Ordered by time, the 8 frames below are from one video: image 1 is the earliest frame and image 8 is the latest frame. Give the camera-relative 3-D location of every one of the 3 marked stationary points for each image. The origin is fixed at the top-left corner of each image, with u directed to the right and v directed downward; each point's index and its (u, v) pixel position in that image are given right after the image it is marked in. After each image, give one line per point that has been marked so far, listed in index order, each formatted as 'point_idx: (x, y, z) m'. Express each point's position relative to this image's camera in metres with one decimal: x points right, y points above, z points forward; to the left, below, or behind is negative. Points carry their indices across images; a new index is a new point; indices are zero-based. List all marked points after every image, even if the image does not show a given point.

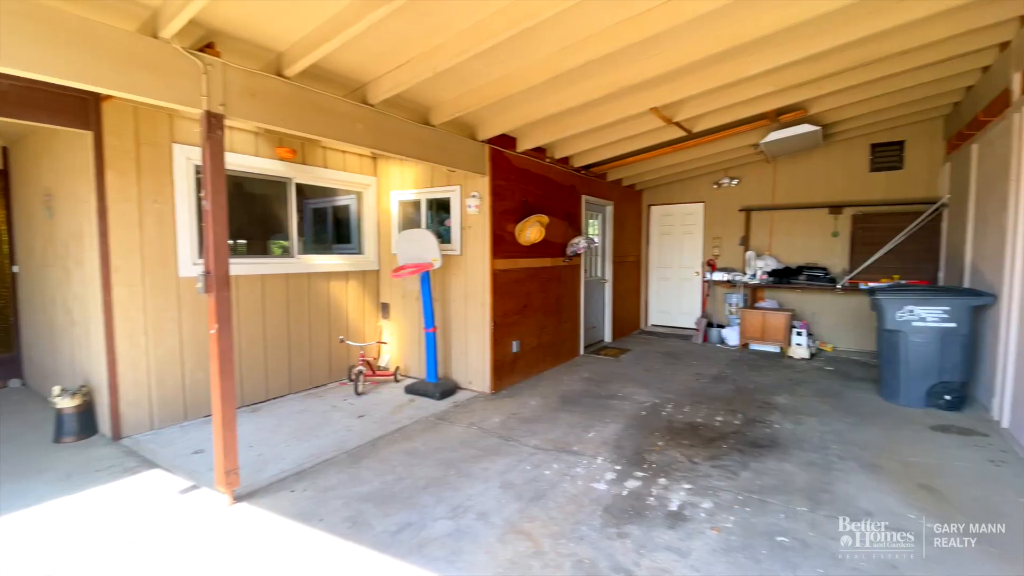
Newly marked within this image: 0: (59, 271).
0: (-3.8, +0.1, +4.0) m
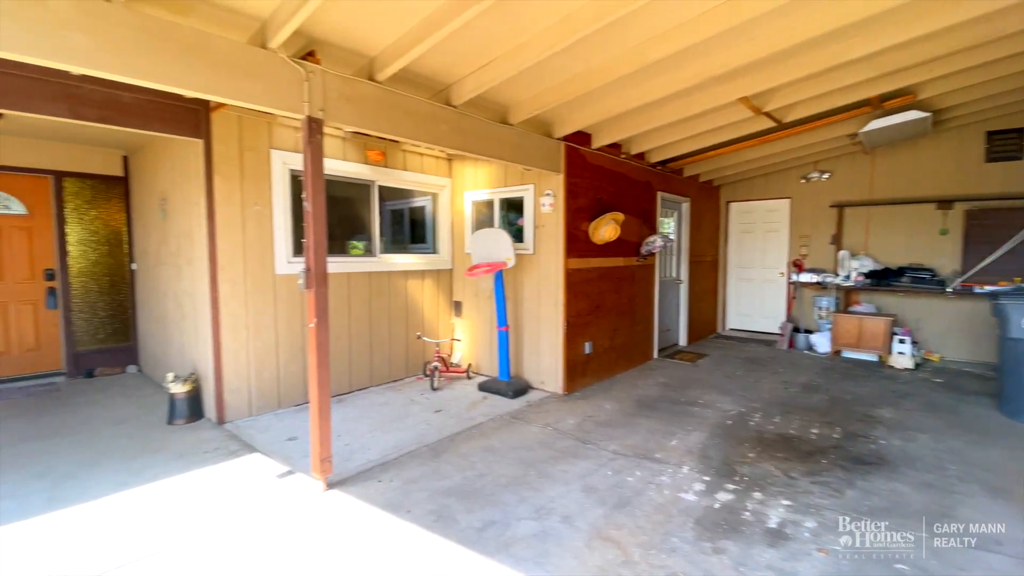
0: (-3.1, +0.2, +4.4) m
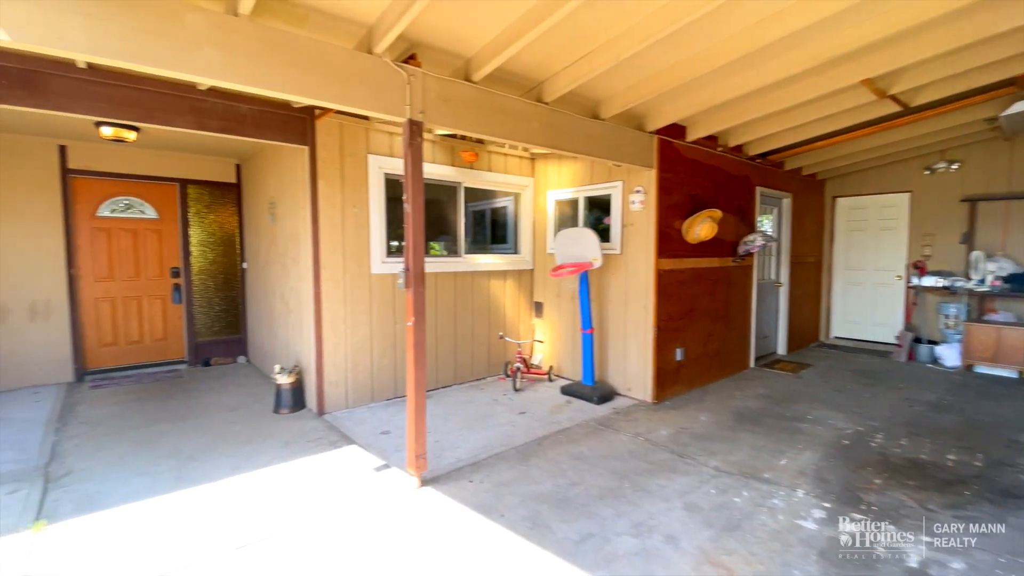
0: (-2.3, +0.2, +4.8) m
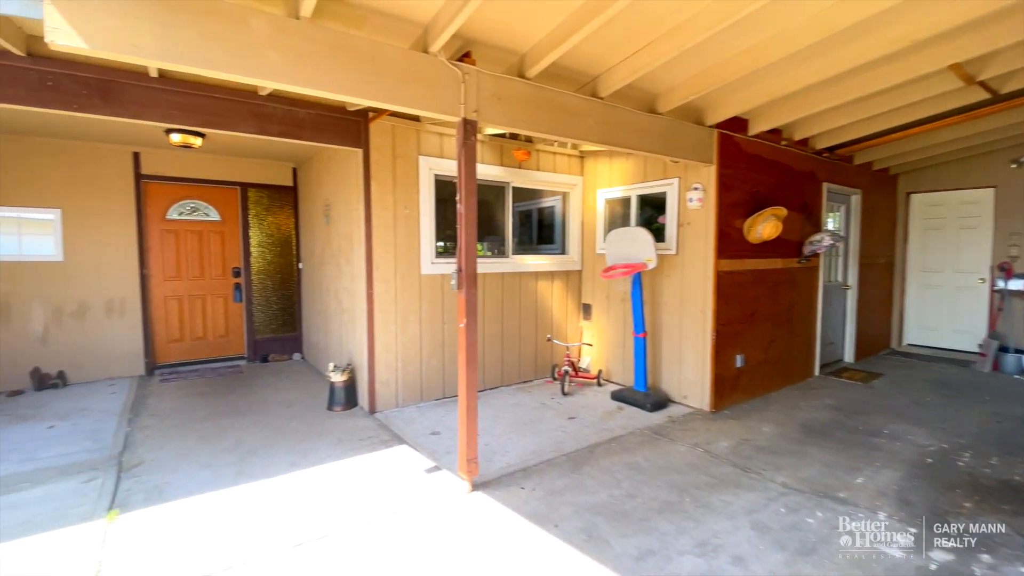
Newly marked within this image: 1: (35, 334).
0: (-1.8, +0.2, +4.9) m
1: (-4.7, -0.5, +4.8) m
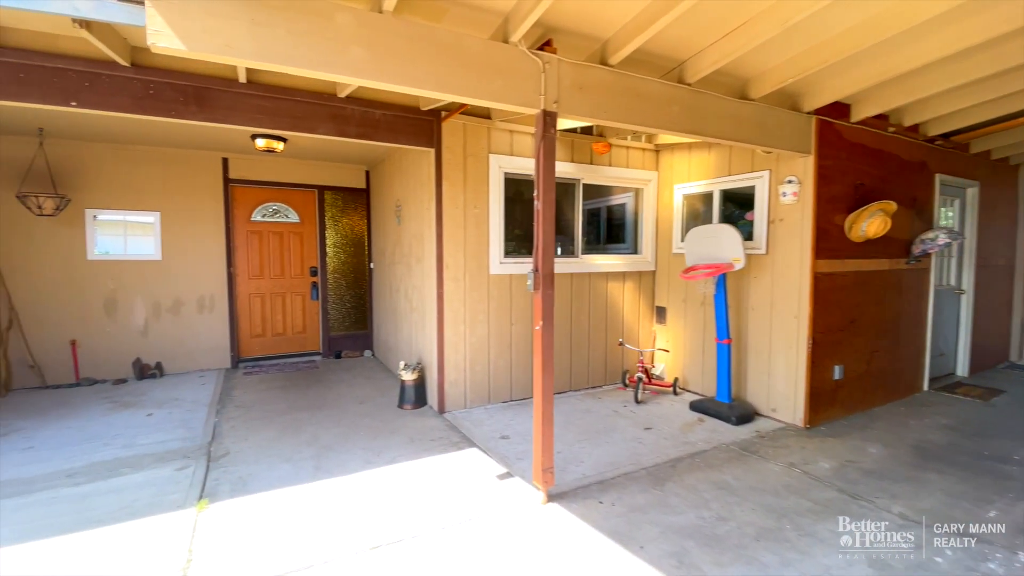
0: (-1.1, +0.2, +4.9) m
1: (-4.0, -0.4, +5.1) m
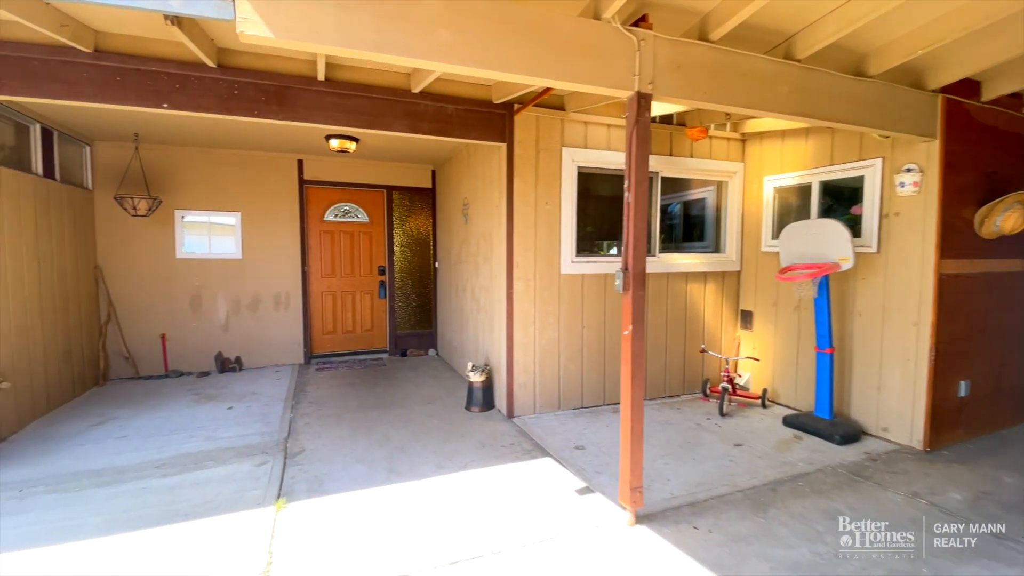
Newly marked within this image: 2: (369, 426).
0: (-0.4, +0.2, +4.8) m
1: (-3.3, -0.4, +5.4) m
2: (-1.1, -1.1, +3.7) m
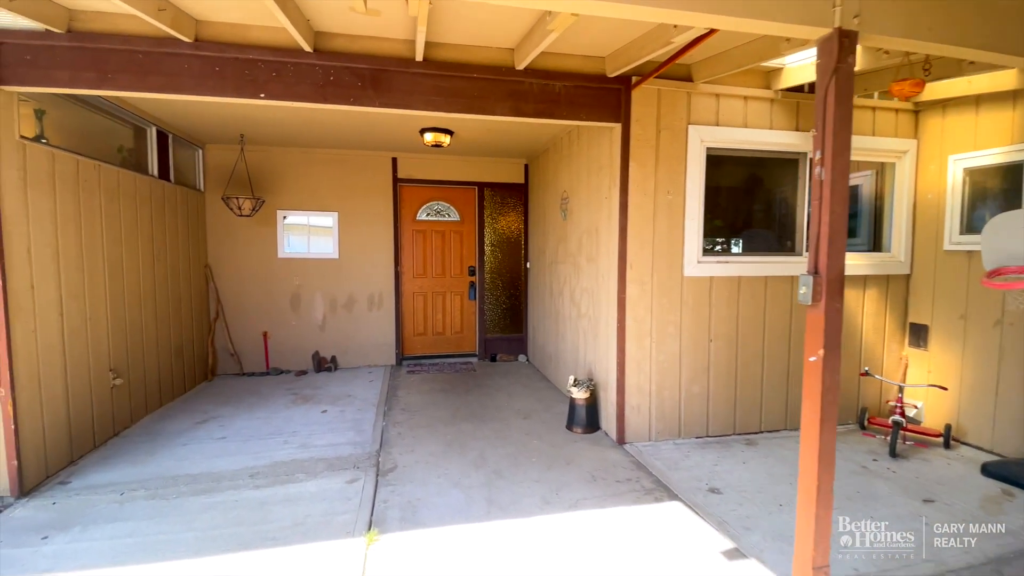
0: (+0.5, +0.2, +4.3) m
1: (-2.2, -0.4, +5.4) m
2: (-0.3, -1.1, +3.4) m
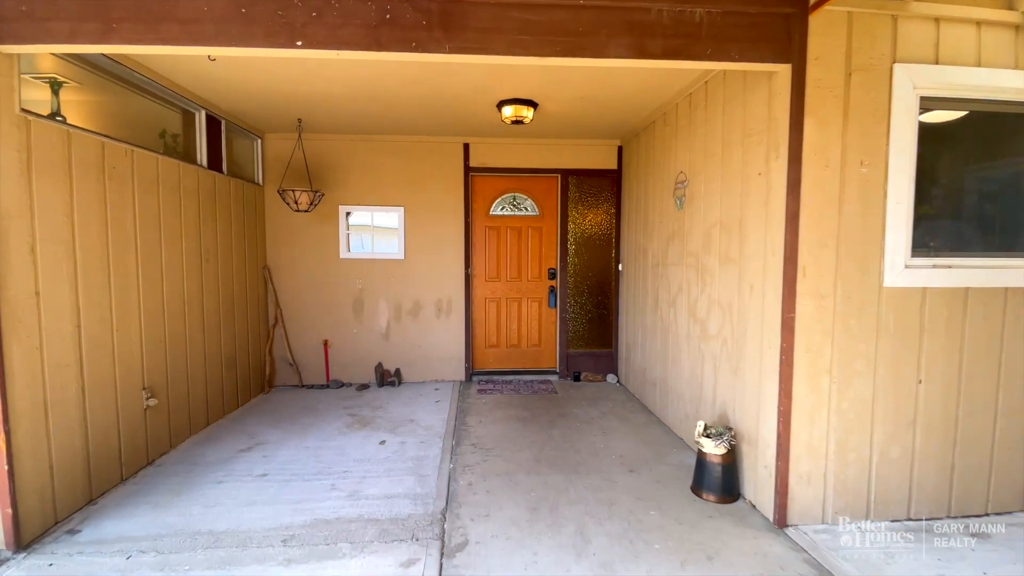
0: (+1.2, +0.1, +3.4) m
1: (-1.3, -0.4, +4.8) m
2: (+0.2, -1.1, +2.6) m
